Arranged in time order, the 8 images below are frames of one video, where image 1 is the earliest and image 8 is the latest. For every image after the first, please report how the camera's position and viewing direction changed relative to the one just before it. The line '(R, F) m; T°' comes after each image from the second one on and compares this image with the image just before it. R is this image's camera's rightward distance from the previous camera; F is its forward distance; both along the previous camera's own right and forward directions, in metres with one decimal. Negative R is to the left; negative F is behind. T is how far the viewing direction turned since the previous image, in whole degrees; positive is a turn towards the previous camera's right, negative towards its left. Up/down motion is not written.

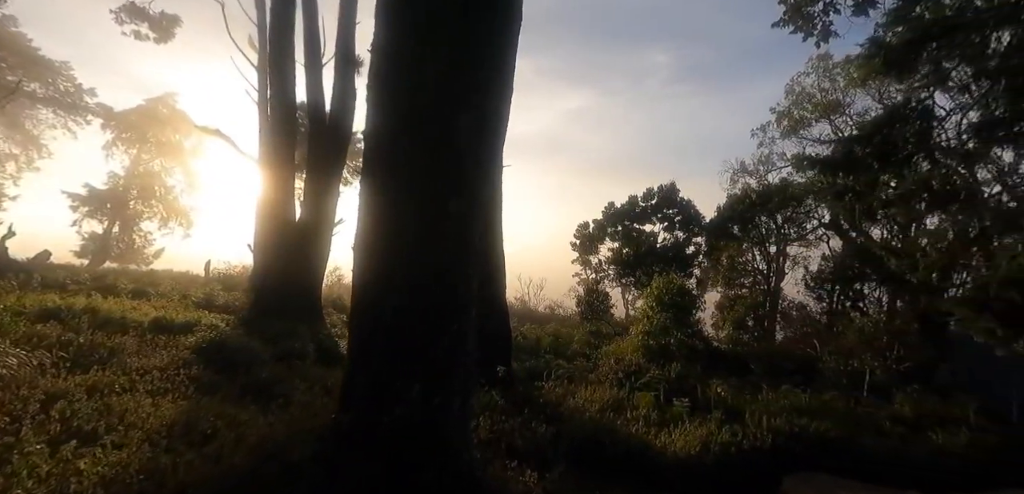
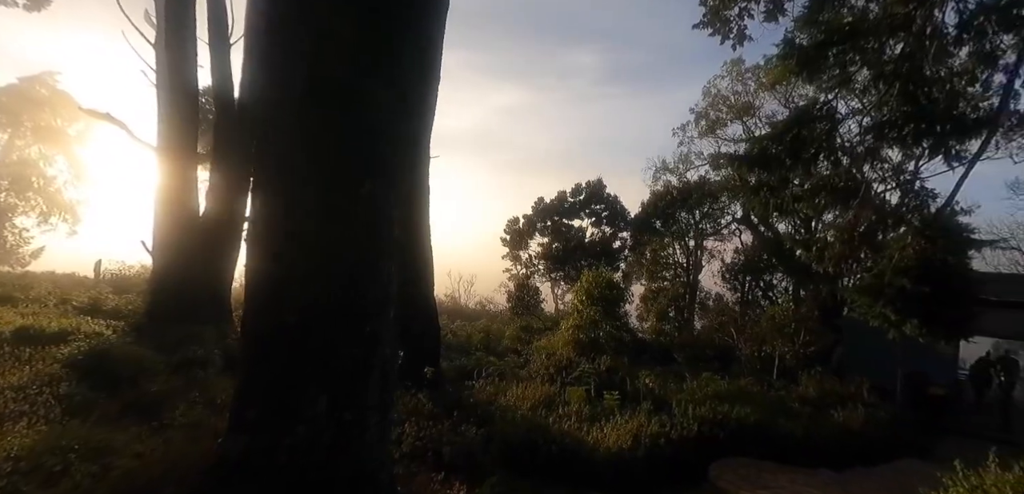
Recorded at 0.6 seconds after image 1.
(0.0, +0.3) m; +8°
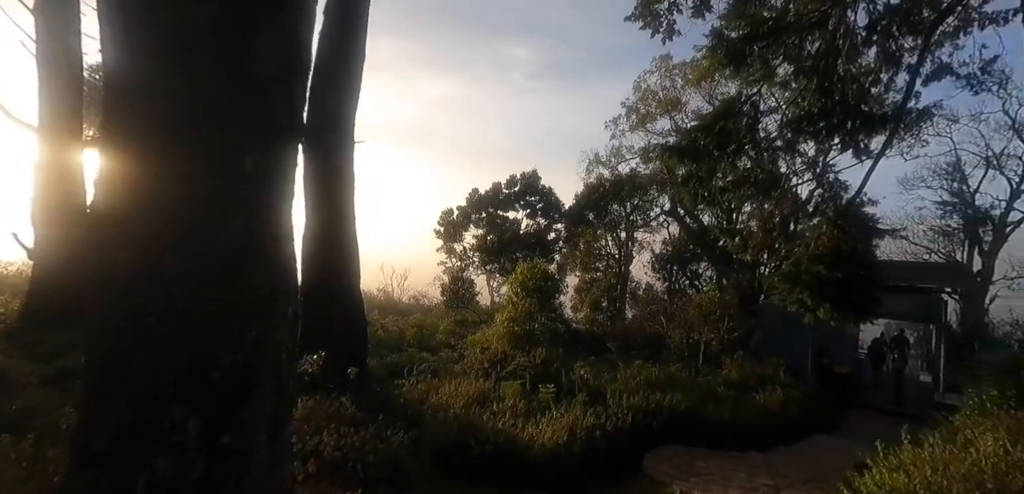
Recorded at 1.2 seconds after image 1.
(+0.1, +0.3) m; +7°
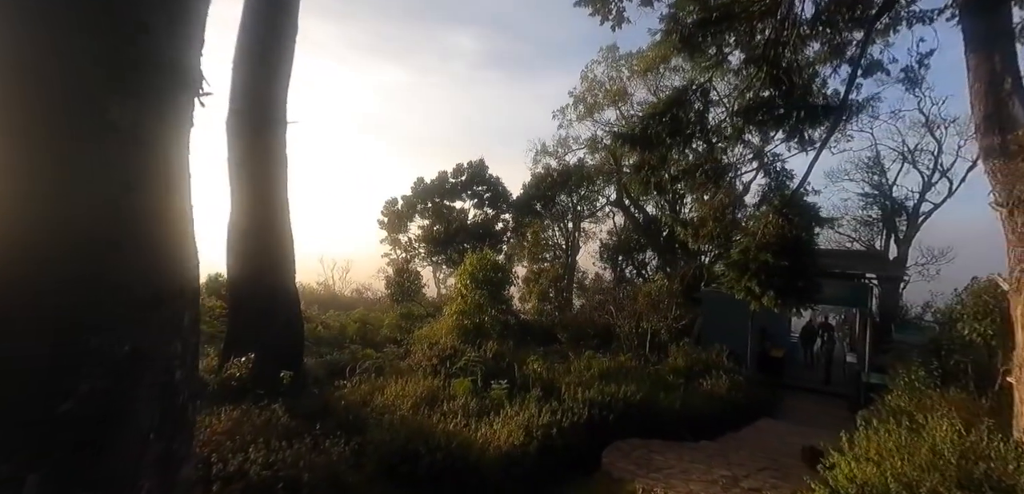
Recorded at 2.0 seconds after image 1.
(-0.1, +0.4) m; +6°
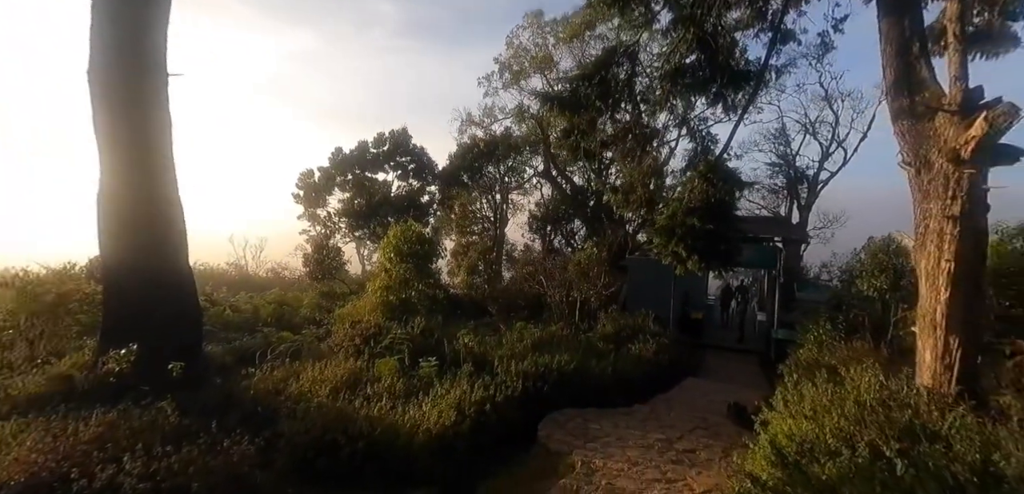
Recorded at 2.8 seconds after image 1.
(0.0, +0.4) m; +8°
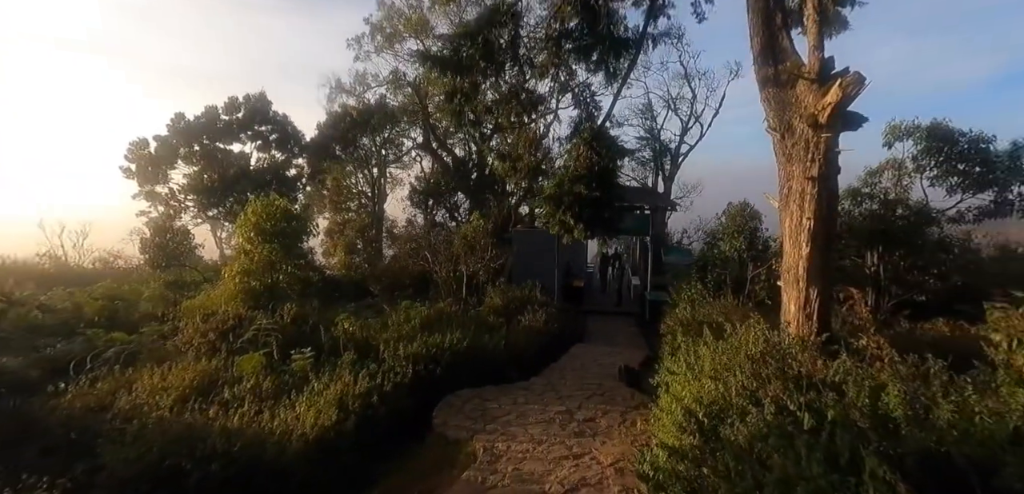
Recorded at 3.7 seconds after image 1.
(0.0, +0.5) m; +13°
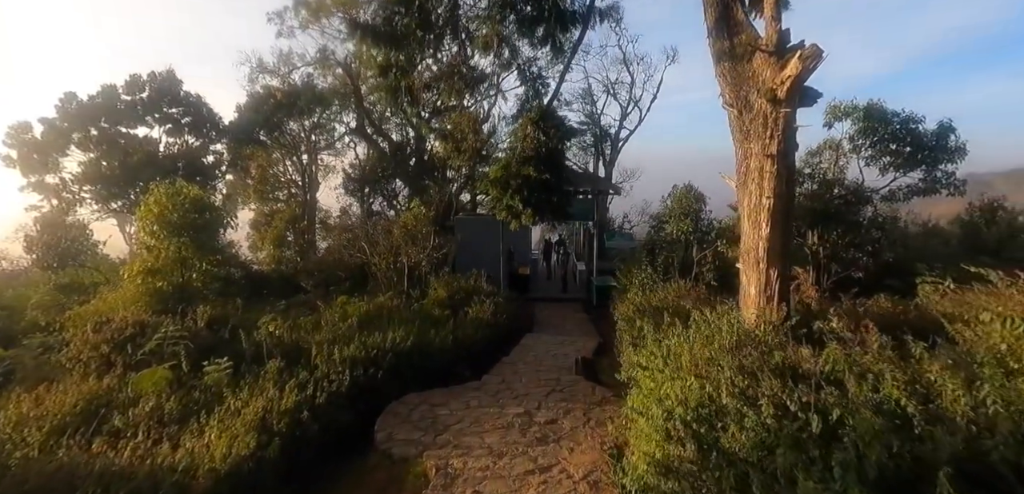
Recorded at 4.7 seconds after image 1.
(-0.1, +0.6) m; +7°
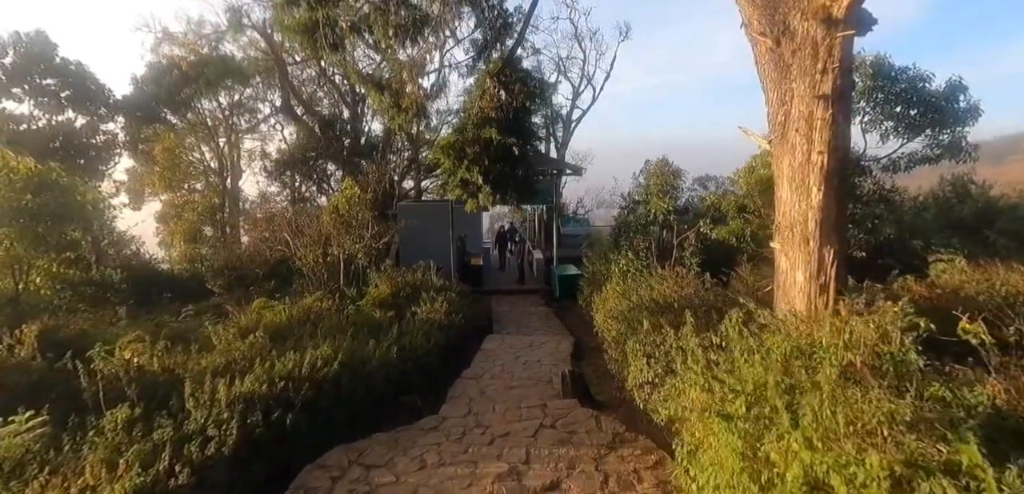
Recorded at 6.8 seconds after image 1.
(-0.2, +1.7) m; +6°
